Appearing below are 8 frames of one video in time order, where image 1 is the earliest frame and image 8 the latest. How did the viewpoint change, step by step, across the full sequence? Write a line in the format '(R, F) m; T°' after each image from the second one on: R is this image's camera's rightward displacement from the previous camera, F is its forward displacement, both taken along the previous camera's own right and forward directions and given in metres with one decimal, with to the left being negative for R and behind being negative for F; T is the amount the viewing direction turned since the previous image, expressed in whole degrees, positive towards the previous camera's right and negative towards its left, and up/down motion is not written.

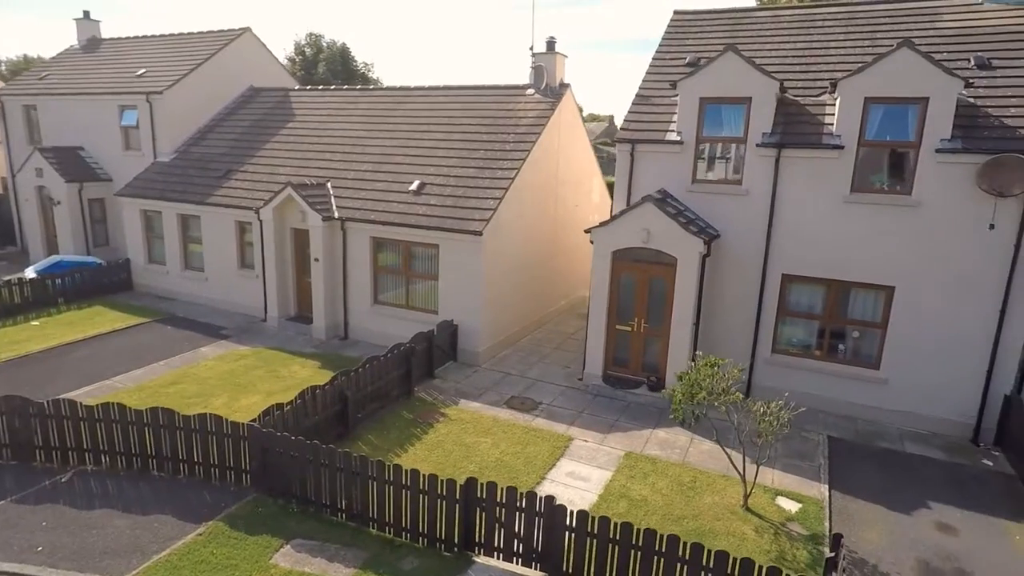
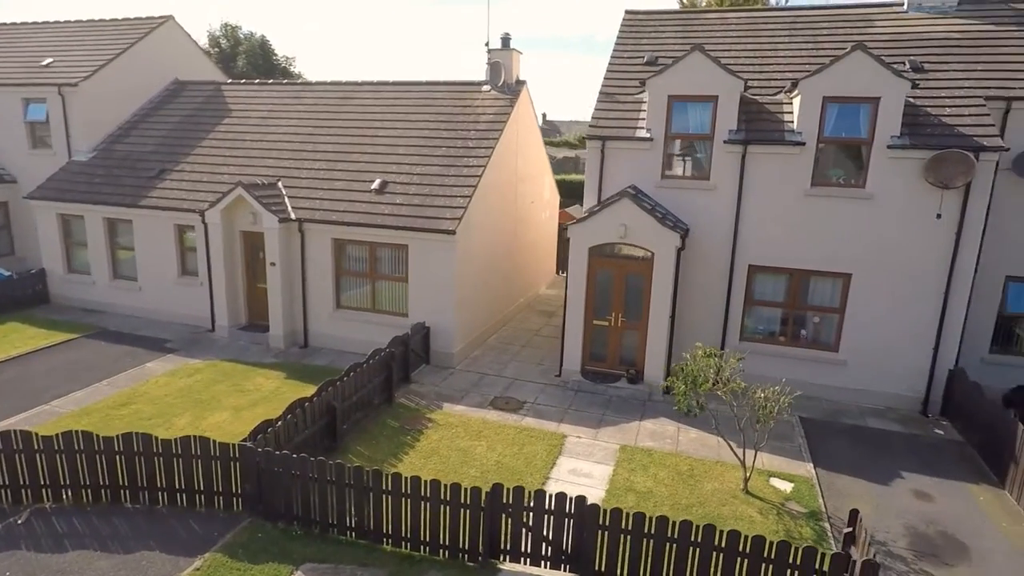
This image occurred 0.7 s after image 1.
(-1.3, +0.3) m; +8°
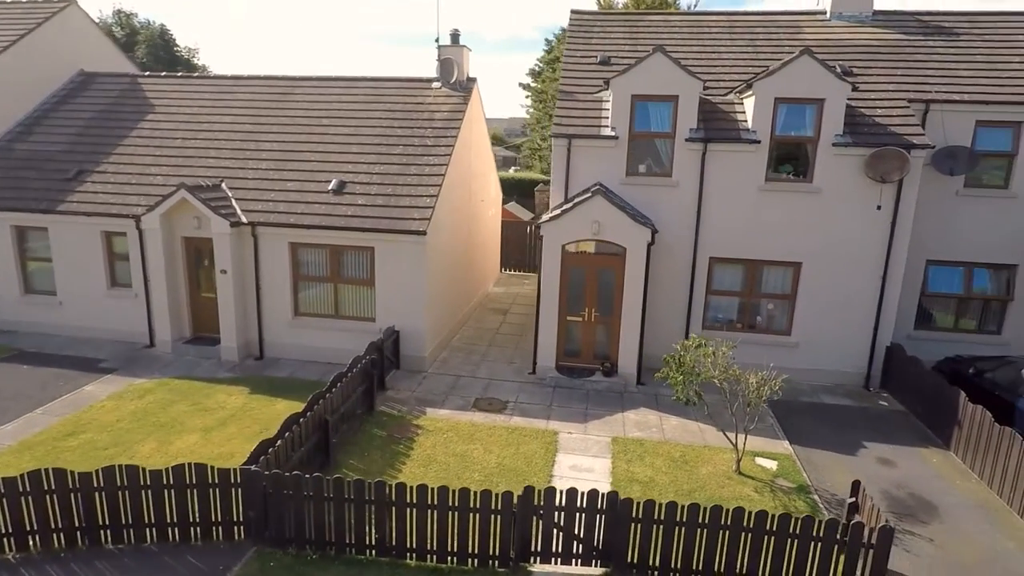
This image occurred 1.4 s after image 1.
(-1.5, +0.2) m; +9°
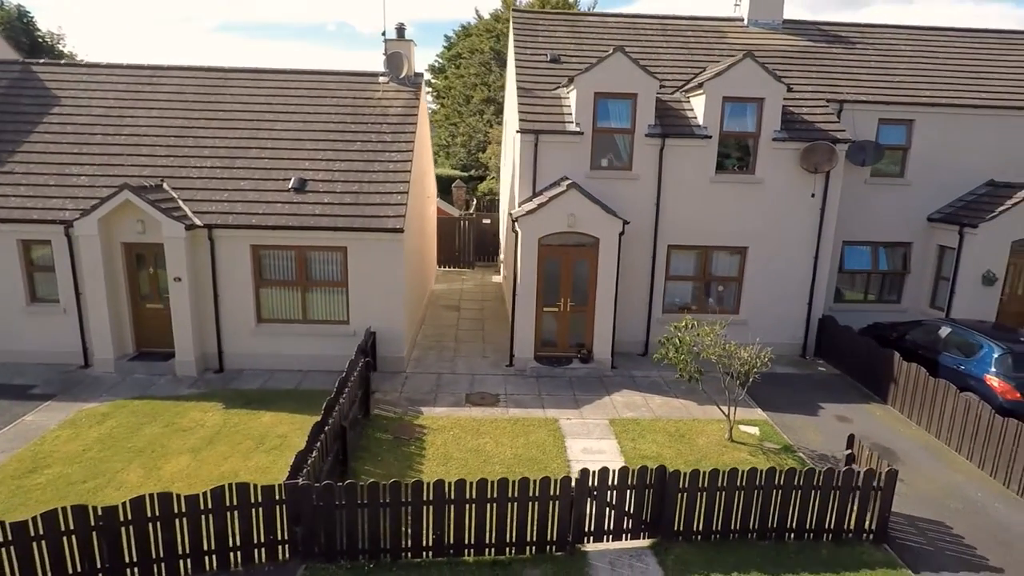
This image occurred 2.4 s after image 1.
(-2.2, 0.0) m; +11°
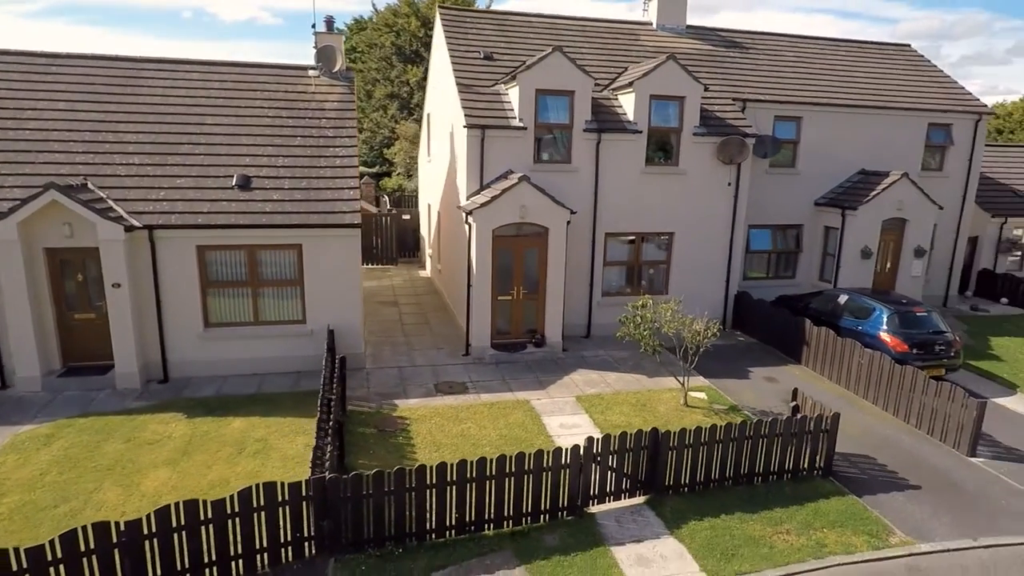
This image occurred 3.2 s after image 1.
(-1.7, -0.3) m; +11°
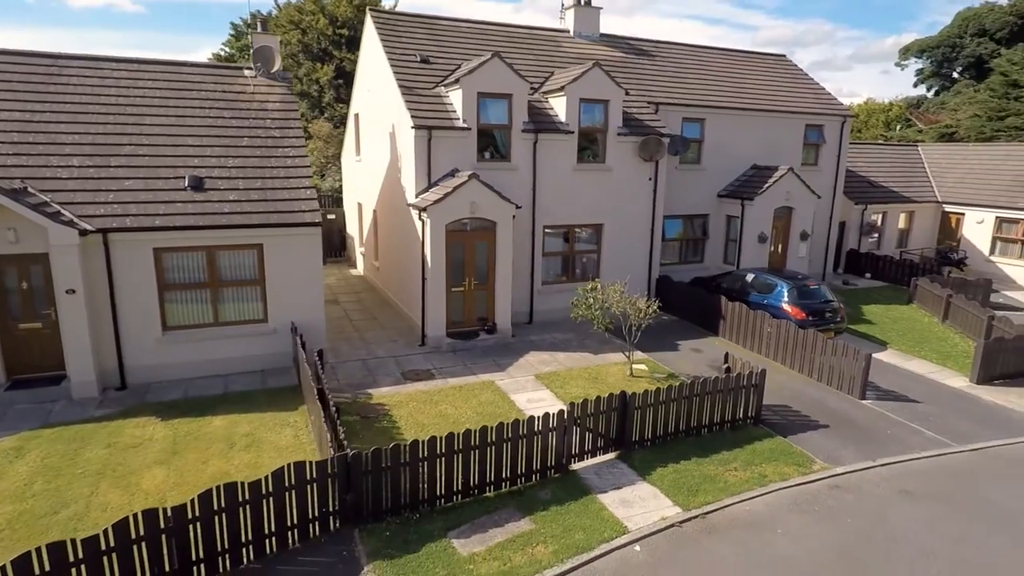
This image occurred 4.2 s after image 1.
(-1.4, -0.9) m; +10°
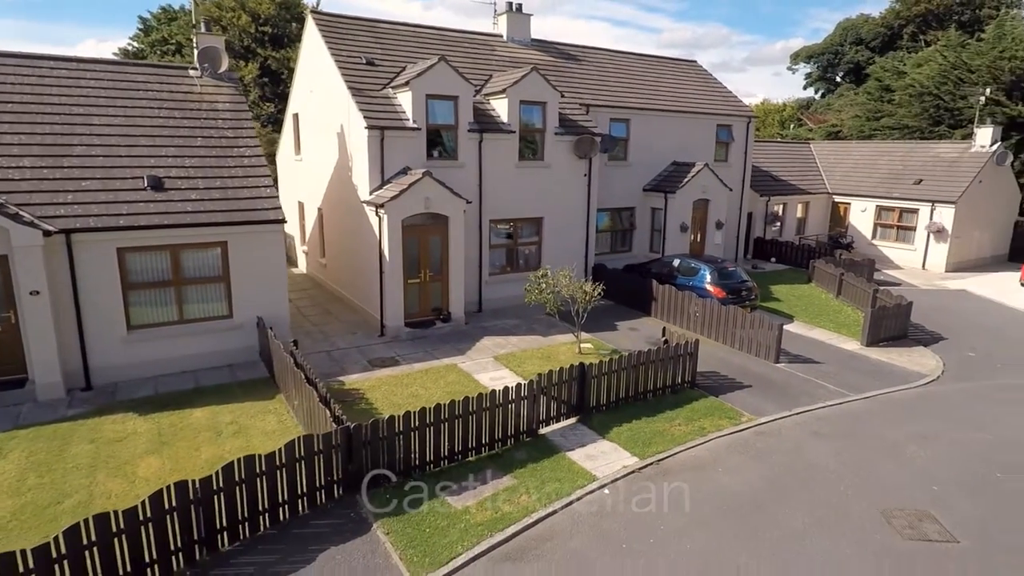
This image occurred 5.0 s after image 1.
(-0.9, -1.1) m; +8°
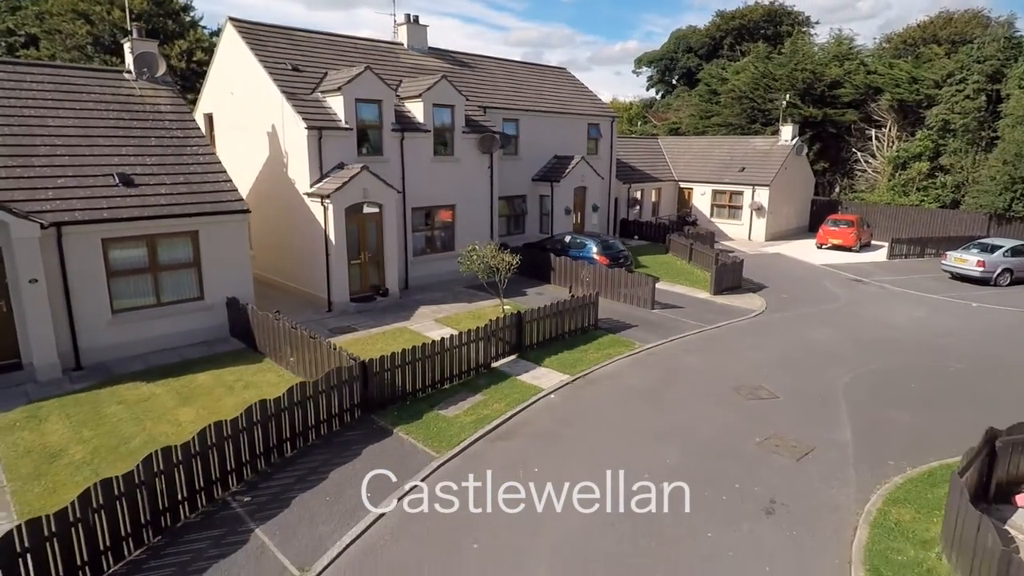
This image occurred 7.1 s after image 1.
(-2.1, -3.0) m; +13°
